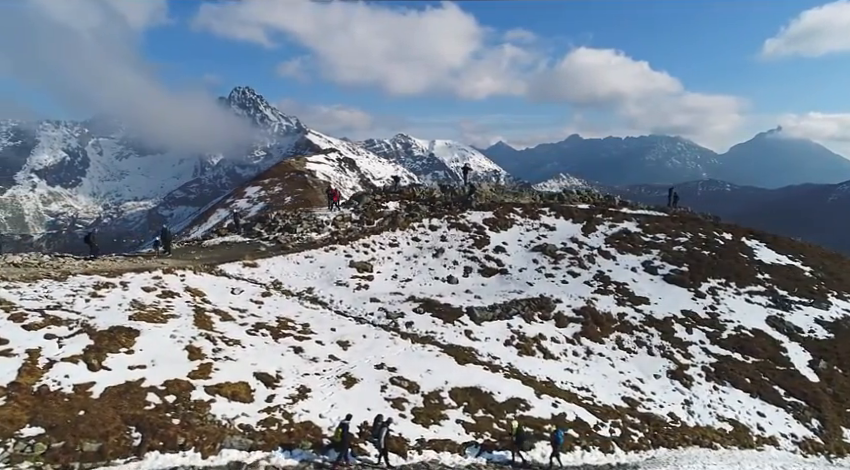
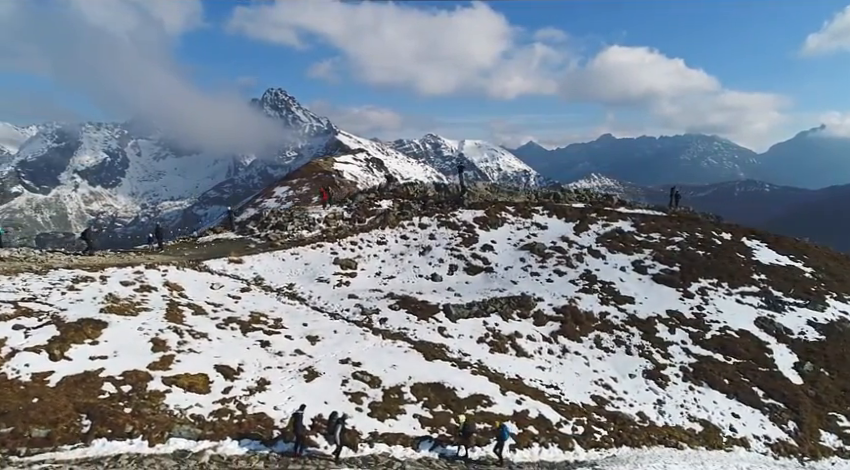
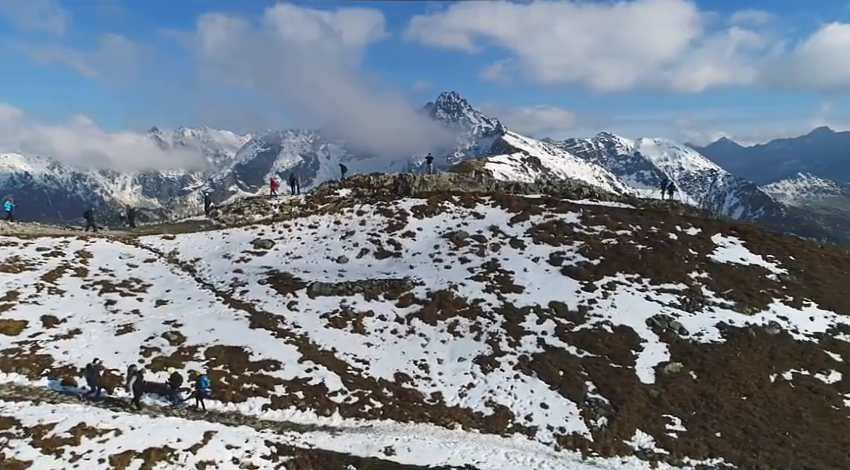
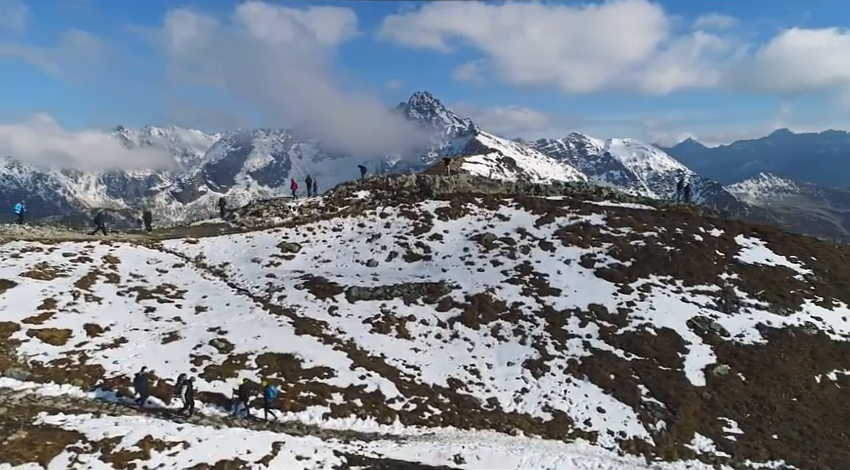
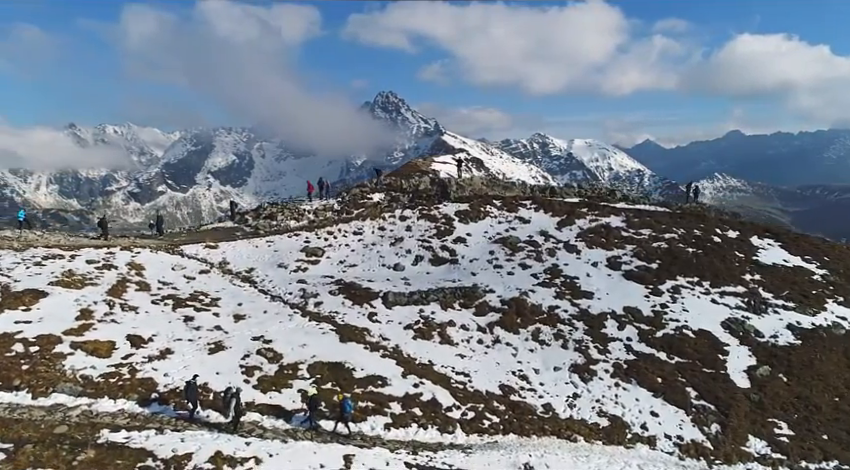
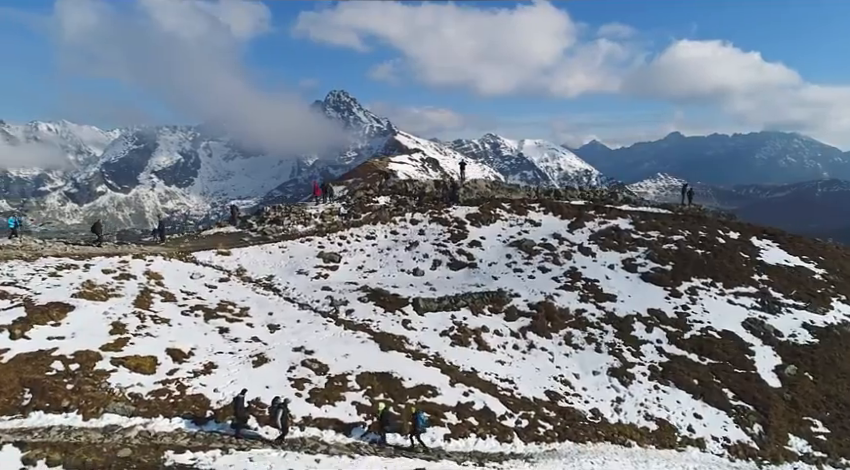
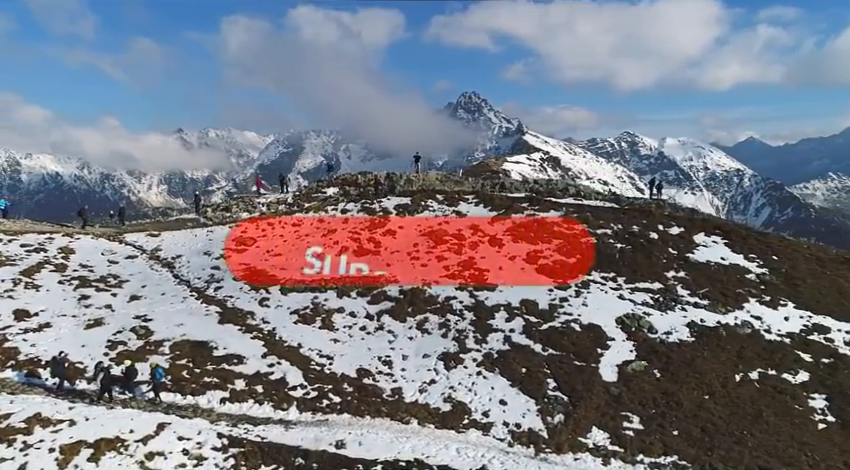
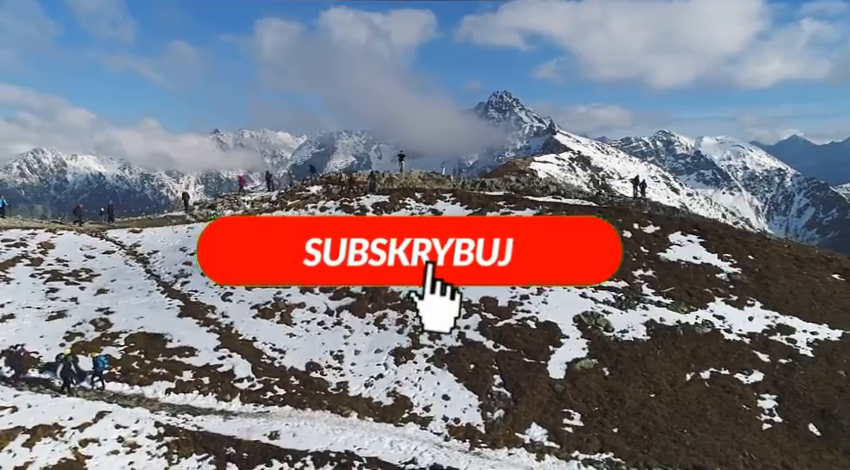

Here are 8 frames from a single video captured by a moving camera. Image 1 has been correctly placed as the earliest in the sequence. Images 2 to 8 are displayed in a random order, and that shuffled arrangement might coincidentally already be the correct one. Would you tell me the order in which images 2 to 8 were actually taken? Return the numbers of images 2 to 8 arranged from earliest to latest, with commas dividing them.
2, 6, 5, 4, 3, 7, 8
